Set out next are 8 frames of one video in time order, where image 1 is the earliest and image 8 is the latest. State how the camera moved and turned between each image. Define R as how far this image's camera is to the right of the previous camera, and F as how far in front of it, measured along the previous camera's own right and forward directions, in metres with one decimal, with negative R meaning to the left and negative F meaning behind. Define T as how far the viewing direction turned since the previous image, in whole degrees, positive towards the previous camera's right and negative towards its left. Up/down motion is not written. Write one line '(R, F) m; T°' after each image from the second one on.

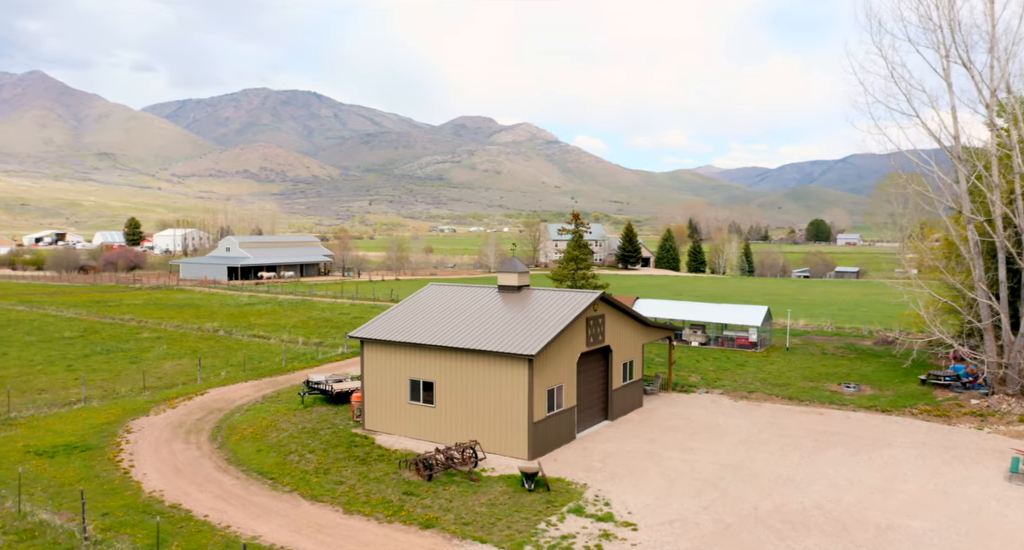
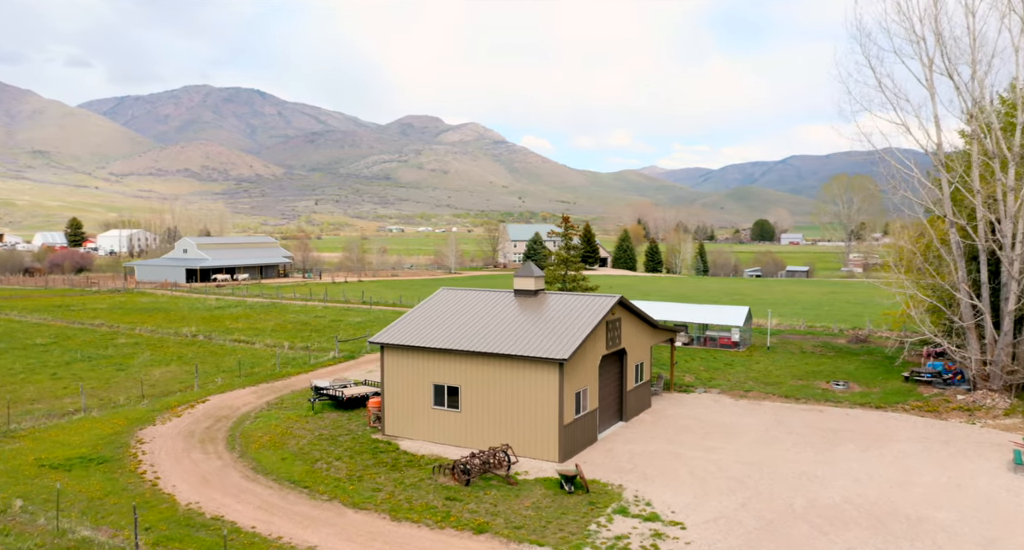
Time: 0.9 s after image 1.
(-2.4, -0.1) m; +4°
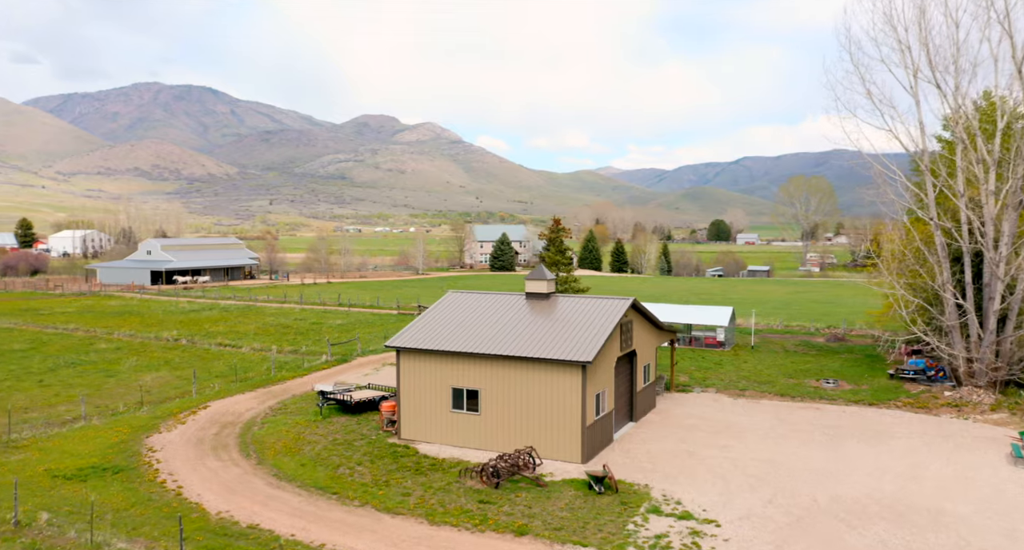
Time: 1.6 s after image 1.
(-1.9, -0.1) m; +3°
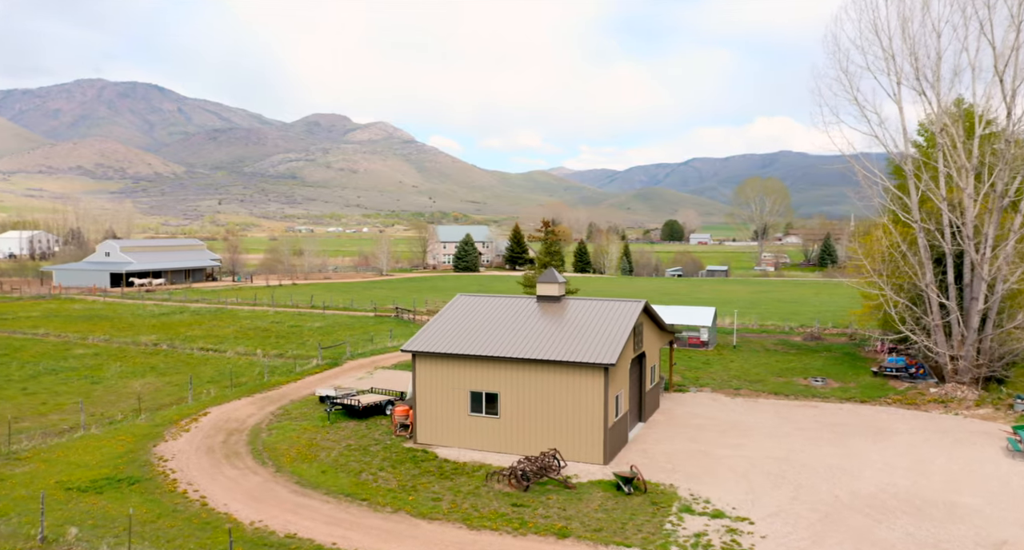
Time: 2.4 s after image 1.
(-2.0, 0.0) m; +3°
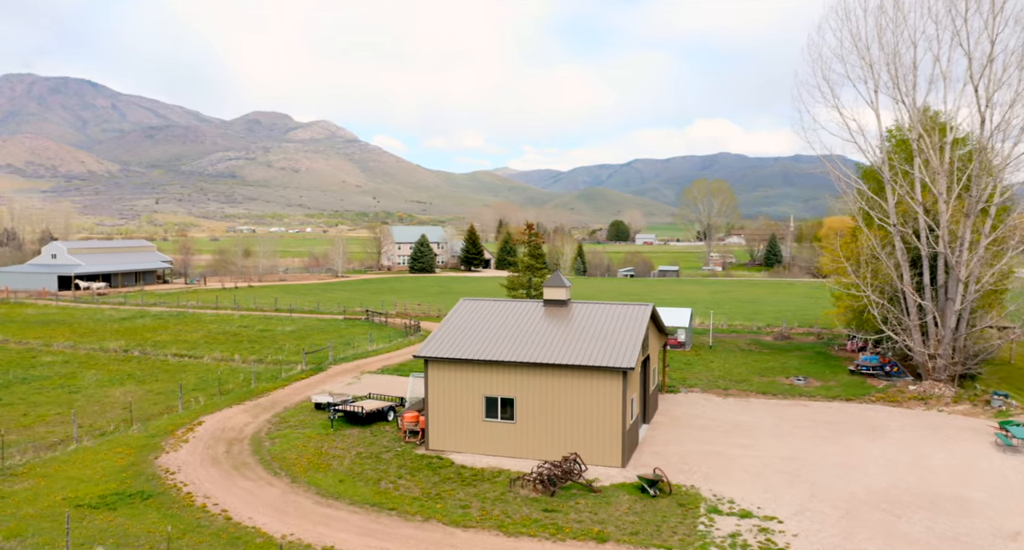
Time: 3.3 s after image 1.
(-2.2, +0.1) m; +4°
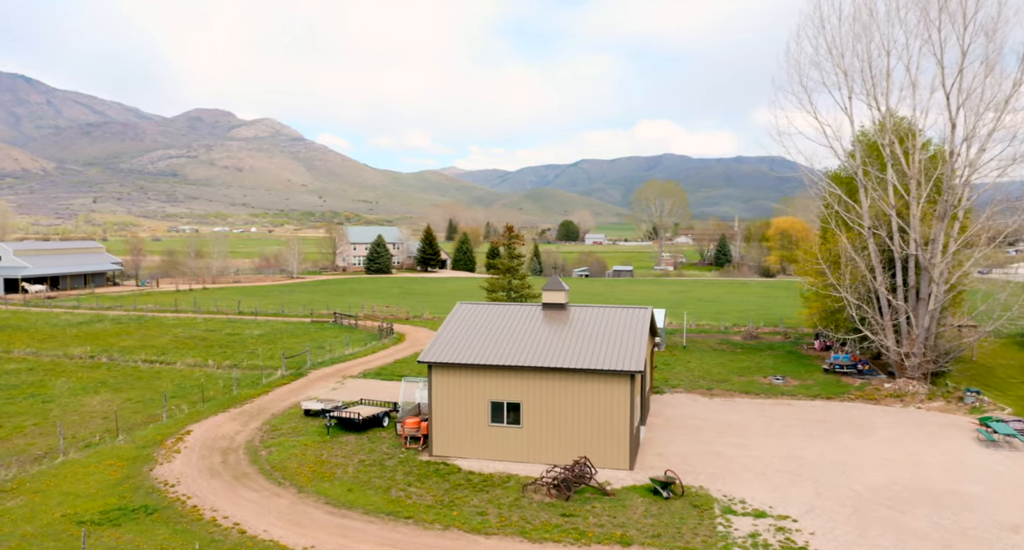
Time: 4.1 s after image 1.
(-1.8, +0.1) m; +4°
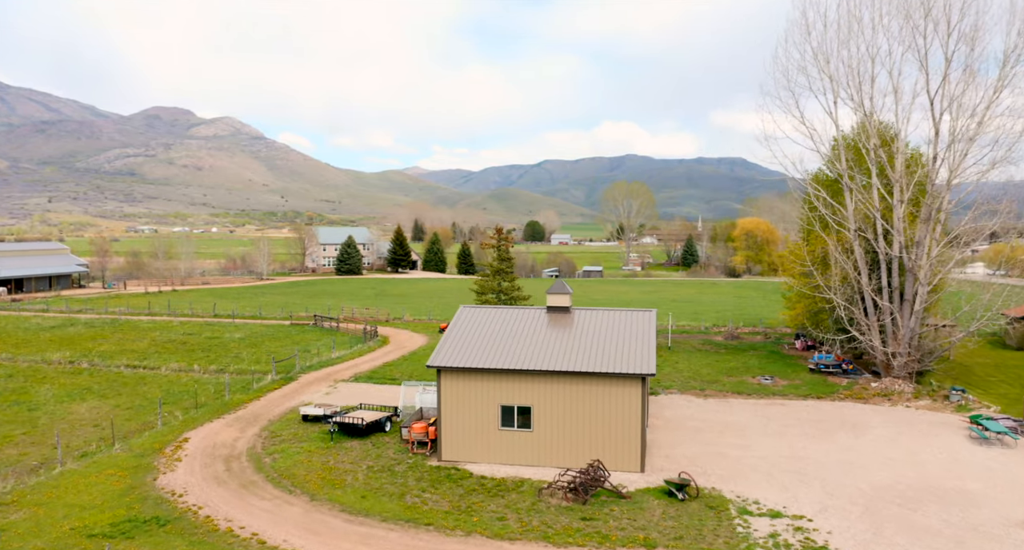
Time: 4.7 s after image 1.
(-1.4, +0.1) m; +3°
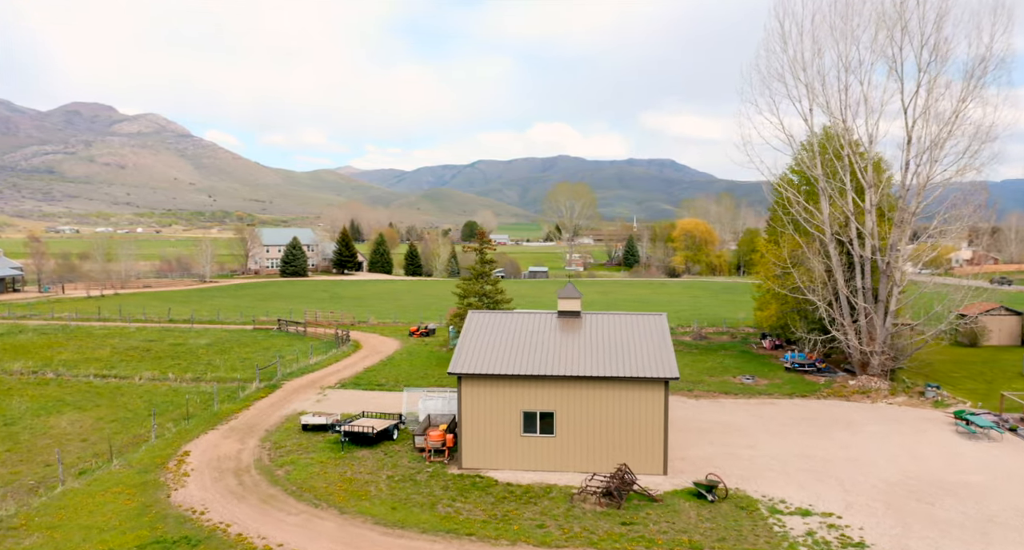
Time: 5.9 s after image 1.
(-2.7, +0.2) m; +5°
